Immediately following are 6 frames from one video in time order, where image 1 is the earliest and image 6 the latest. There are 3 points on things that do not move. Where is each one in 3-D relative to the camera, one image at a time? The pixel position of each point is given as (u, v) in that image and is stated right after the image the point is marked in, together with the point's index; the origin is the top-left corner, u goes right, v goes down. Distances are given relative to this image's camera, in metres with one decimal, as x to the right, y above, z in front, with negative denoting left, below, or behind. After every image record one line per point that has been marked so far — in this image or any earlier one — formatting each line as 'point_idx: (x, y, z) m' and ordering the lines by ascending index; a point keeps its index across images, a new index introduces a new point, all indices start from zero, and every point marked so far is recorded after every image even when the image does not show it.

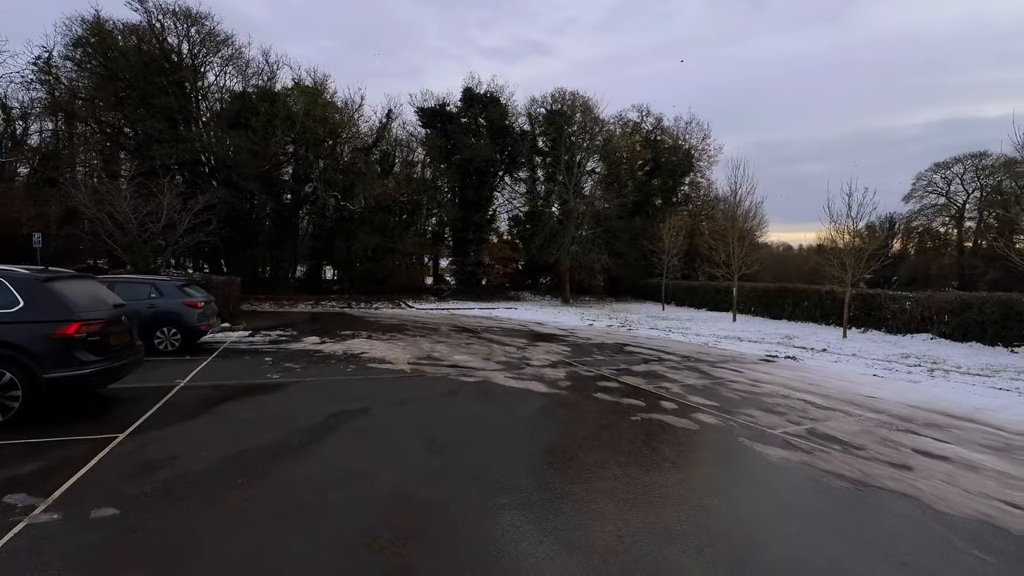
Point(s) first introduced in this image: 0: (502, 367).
0: (-0.2, -1.6, +10.1) m
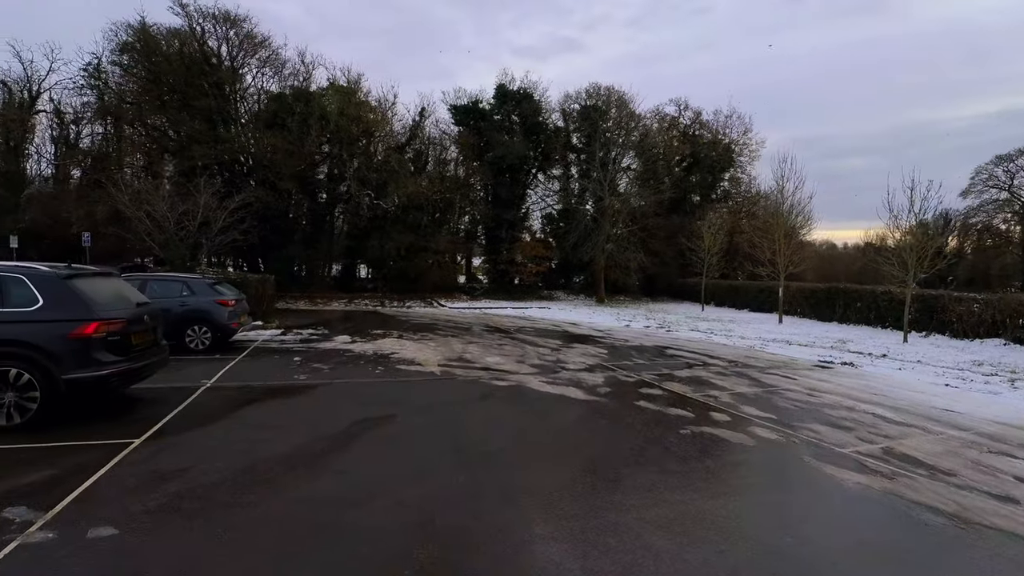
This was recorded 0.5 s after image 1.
0: (+0.5, -1.5, +9.6) m
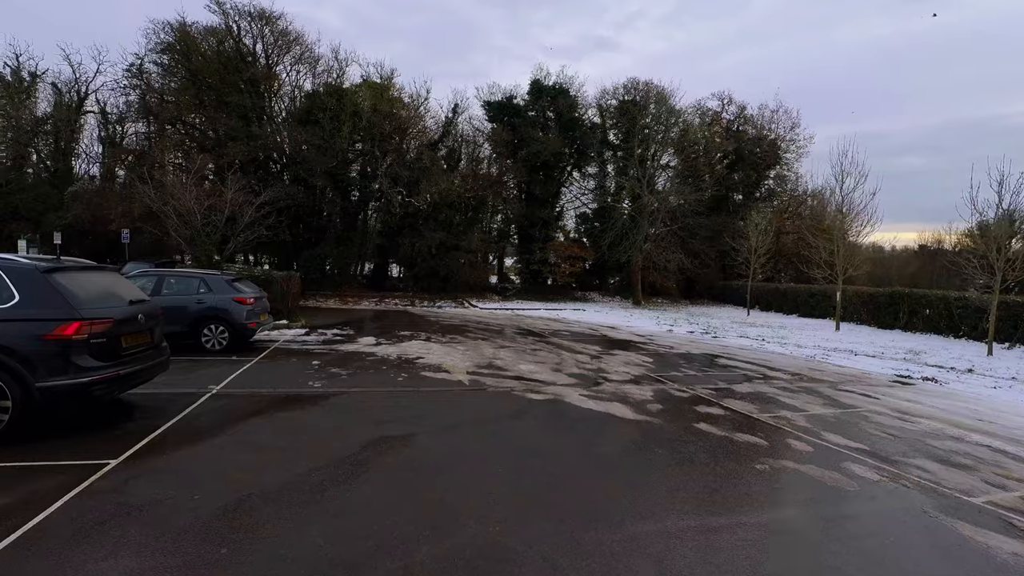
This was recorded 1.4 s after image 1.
0: (+1.1, -1.6, +8.5) m
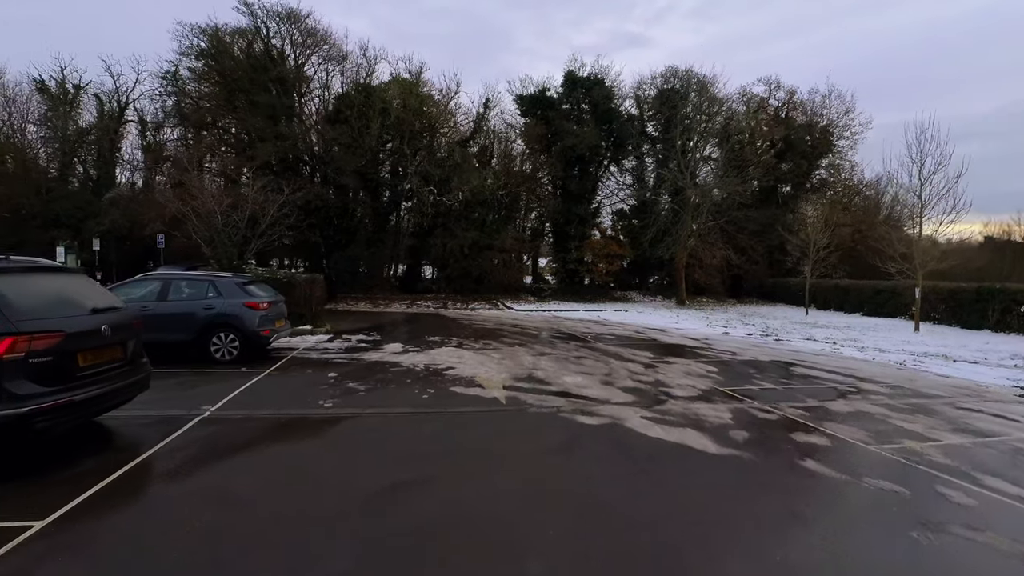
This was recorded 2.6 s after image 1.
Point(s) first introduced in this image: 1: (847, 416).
0: (+1.7, -1.5, +7.1) m
1: (+4.4, -1.7, +6.8) m
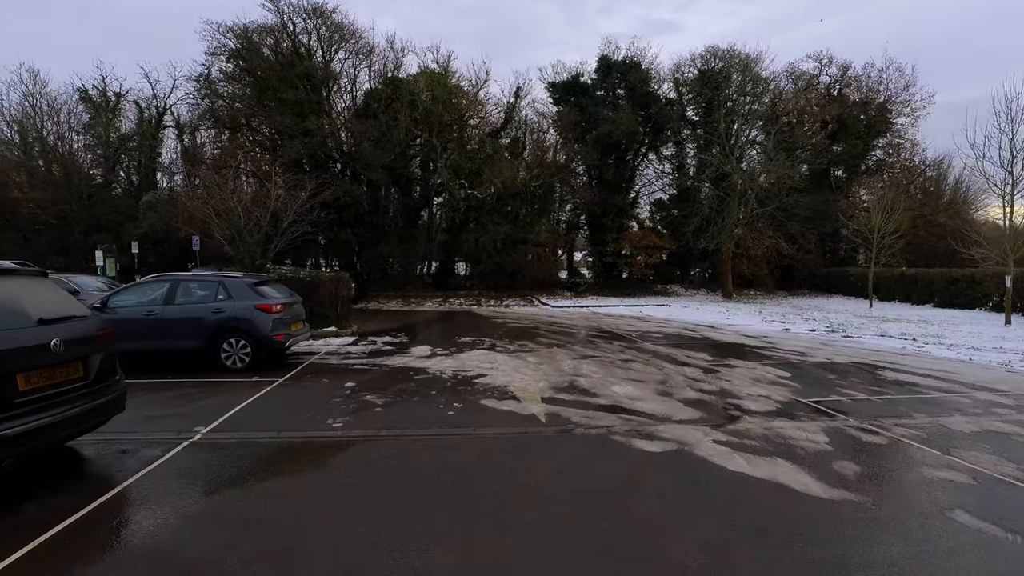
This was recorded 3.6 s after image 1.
0: (+2.2, -1.5, +5.9) m
1: (+4.8, -1.5, +5.4) m
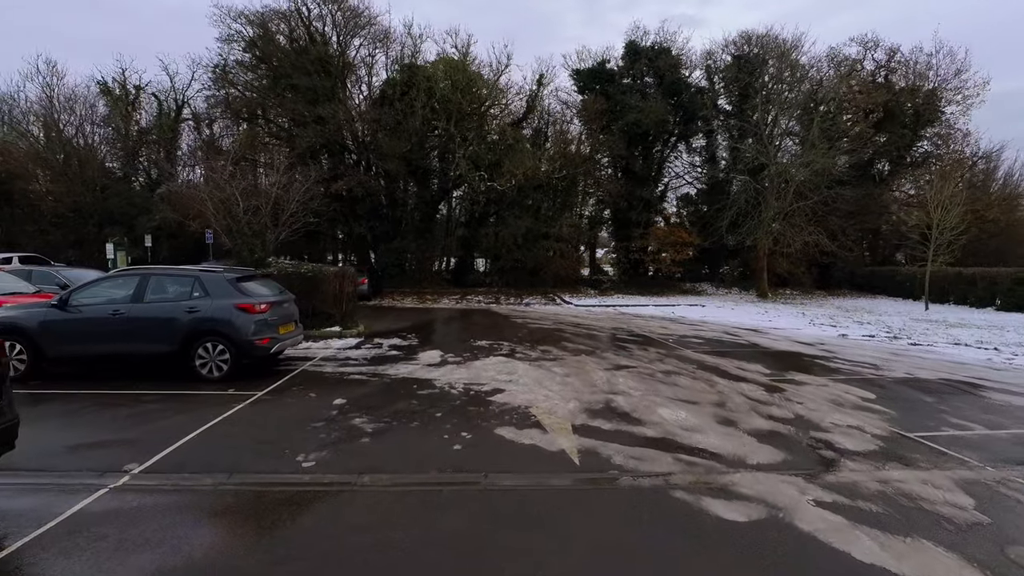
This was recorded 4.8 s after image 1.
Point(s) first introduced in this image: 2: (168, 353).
0: (+2.4, -1.5, +4.5) m
1: (+5.0, -1.6, +3.9) m
2: (-4.8, -0.9, +7.1) m
